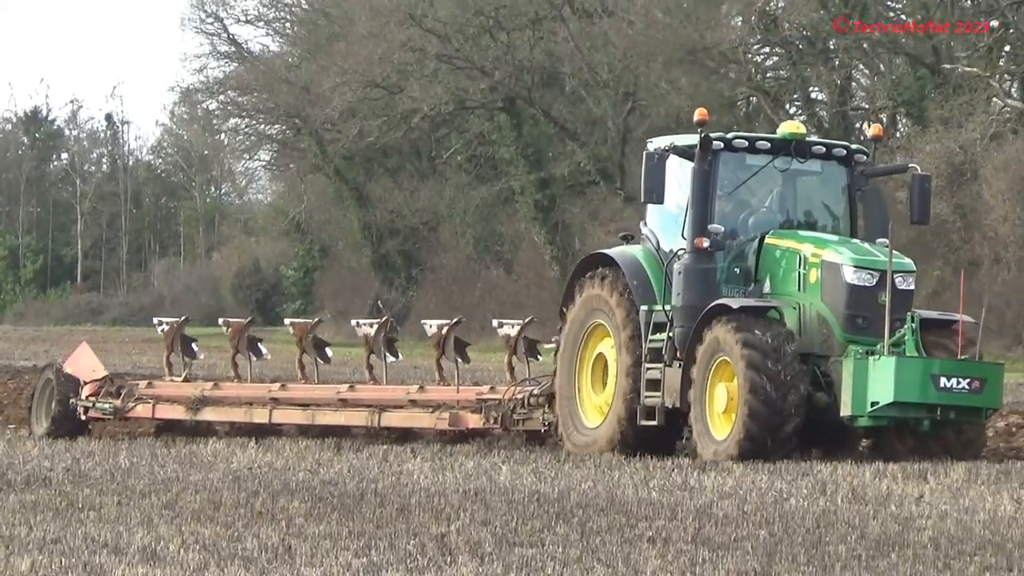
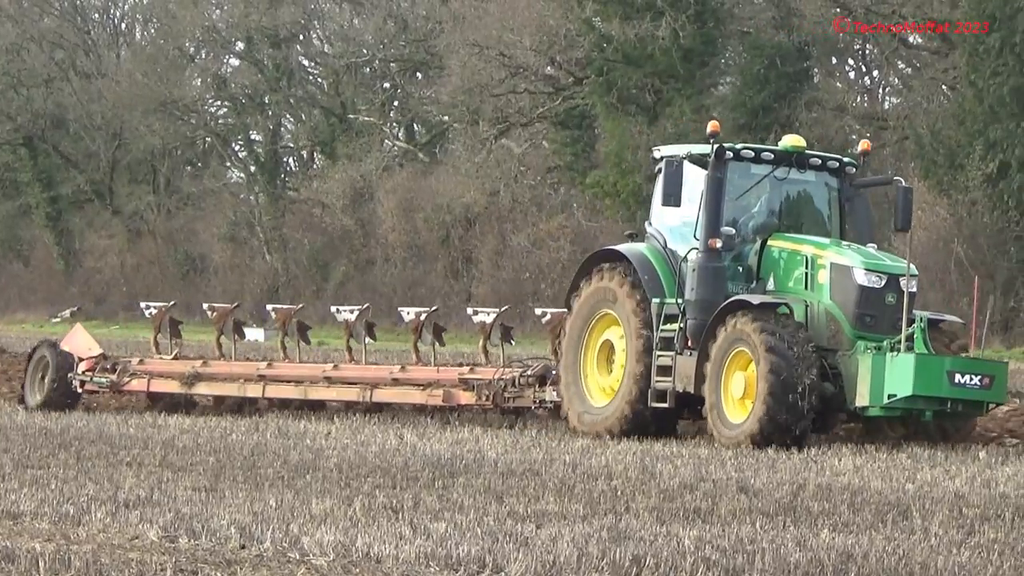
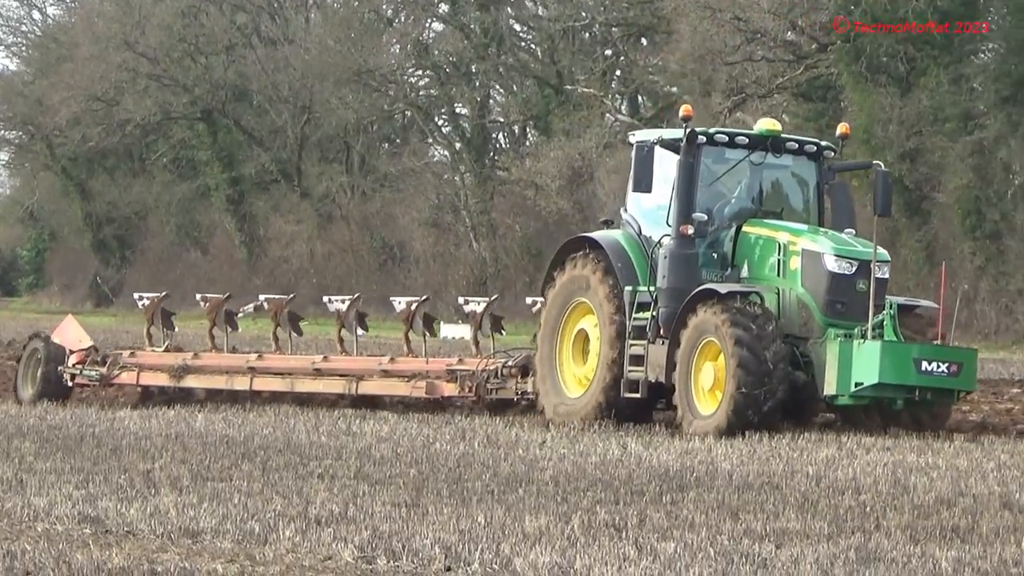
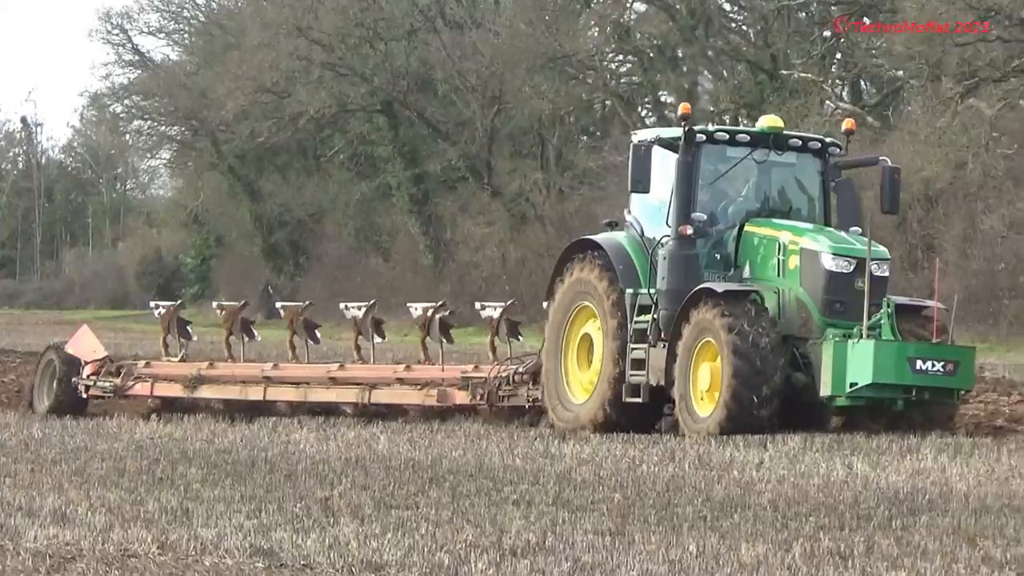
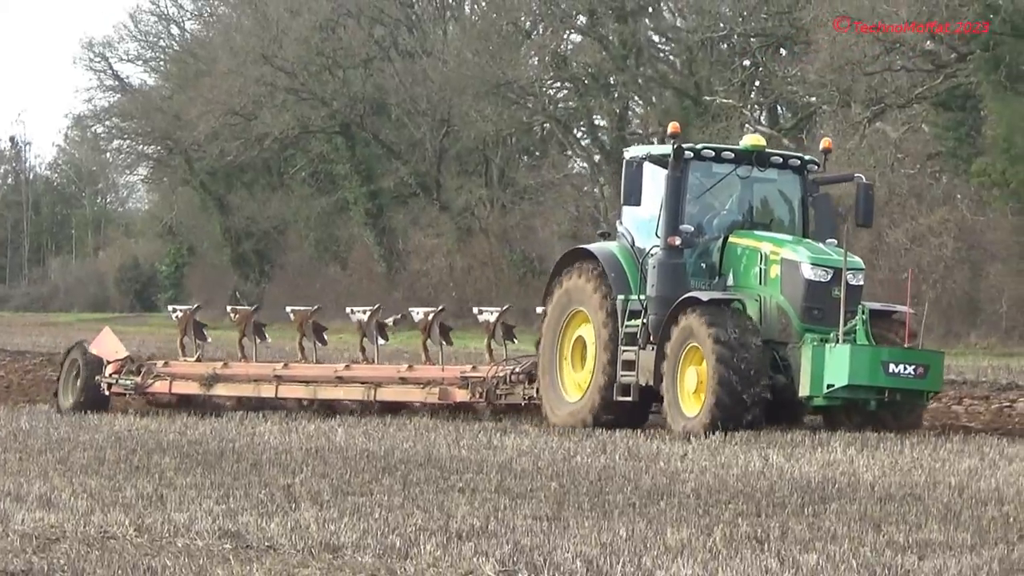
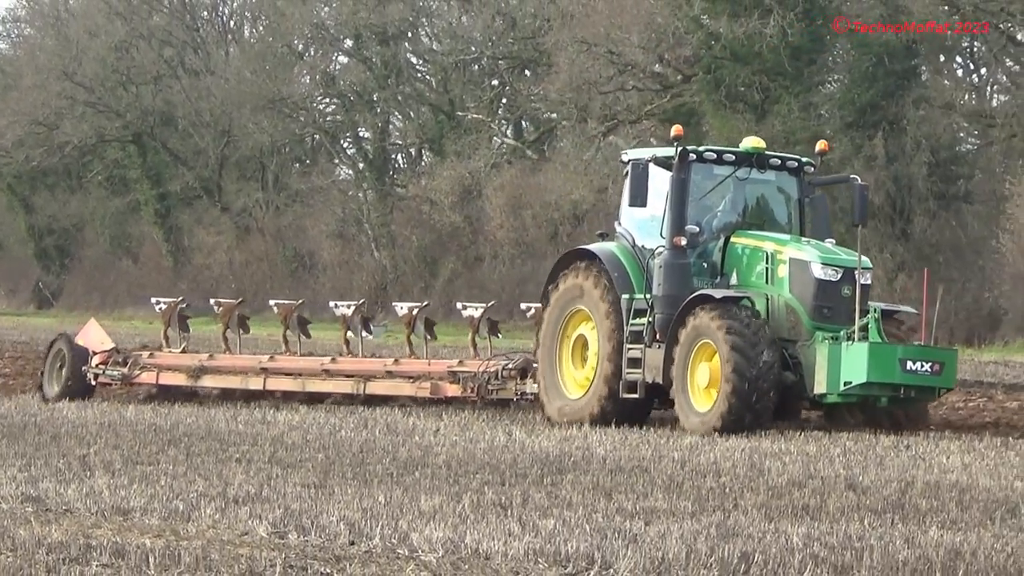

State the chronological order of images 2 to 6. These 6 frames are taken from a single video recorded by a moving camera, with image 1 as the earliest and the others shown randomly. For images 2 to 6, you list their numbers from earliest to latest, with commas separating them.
4, 5, 3, 6, 2
